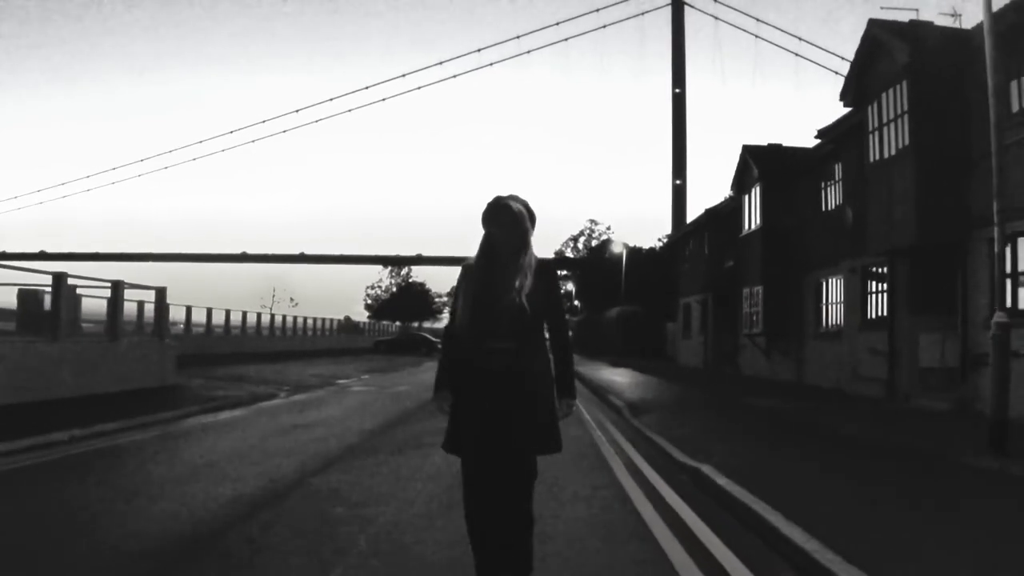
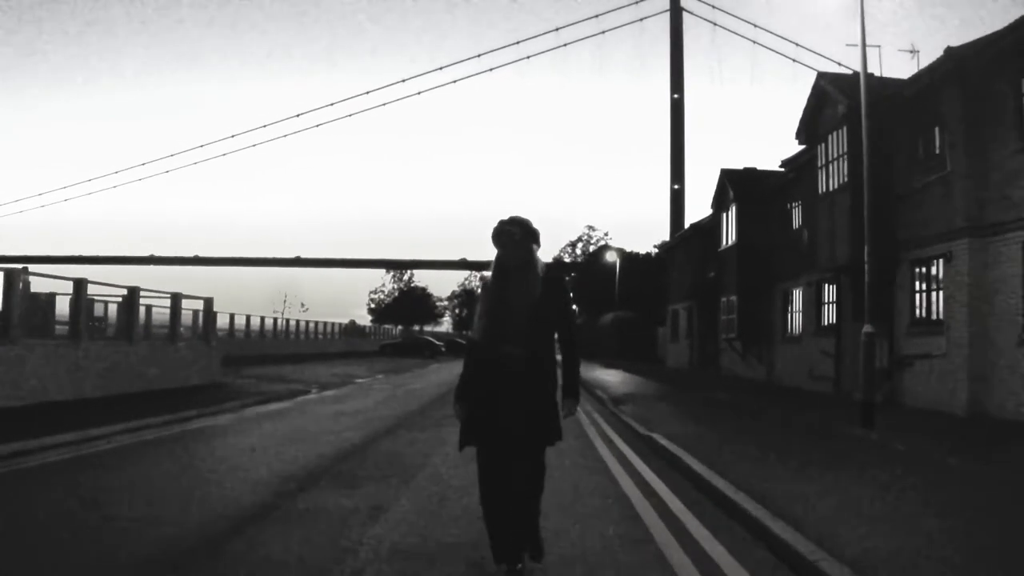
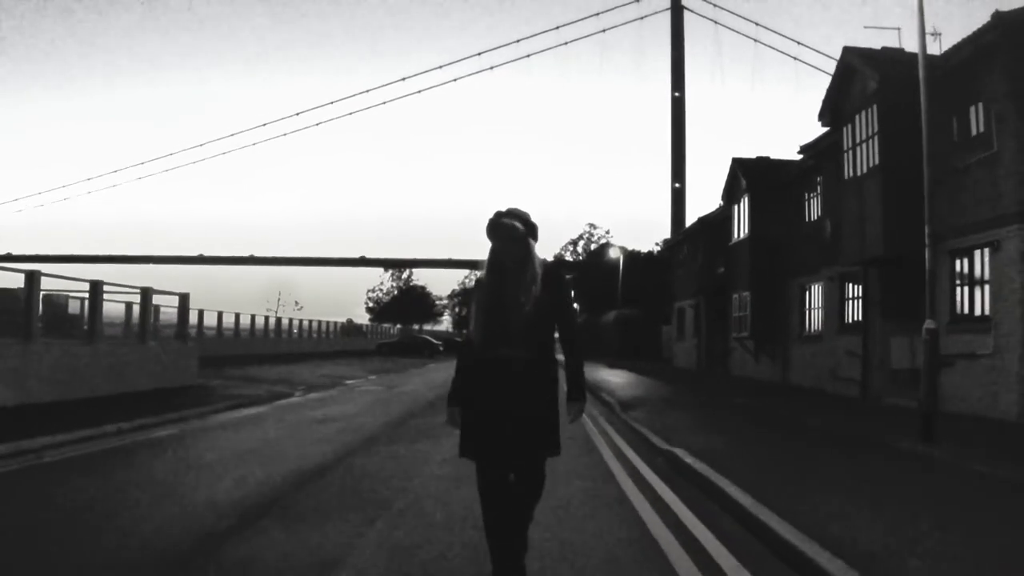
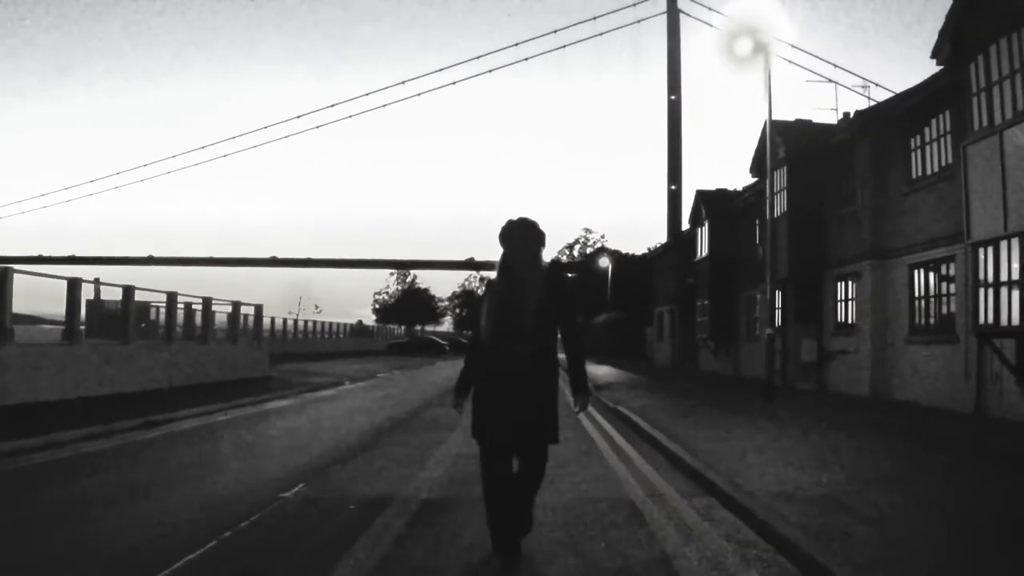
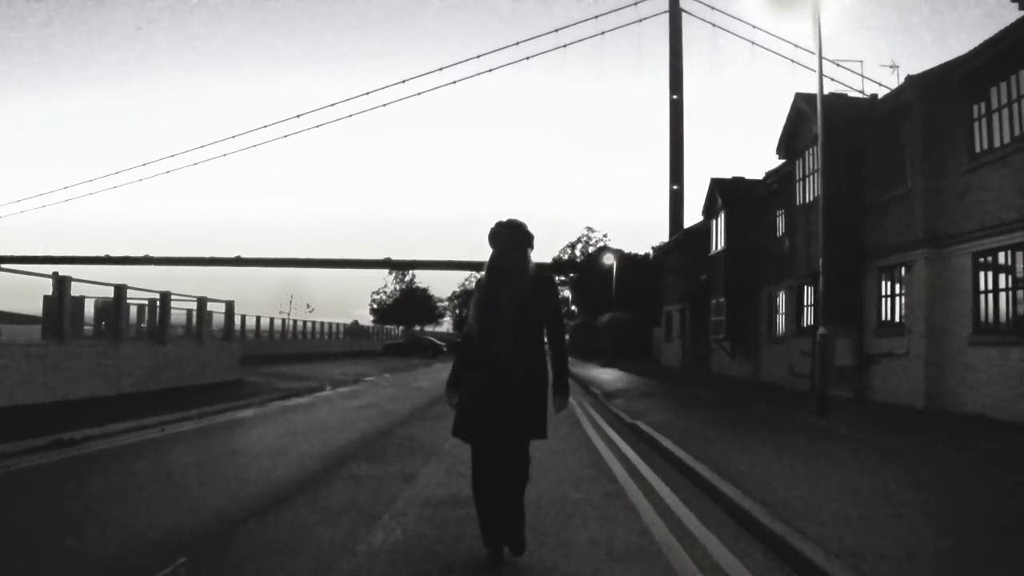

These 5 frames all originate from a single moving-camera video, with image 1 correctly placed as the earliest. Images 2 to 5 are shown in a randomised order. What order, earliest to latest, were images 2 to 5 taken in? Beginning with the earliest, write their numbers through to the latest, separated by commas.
3, 2, 5, 4
